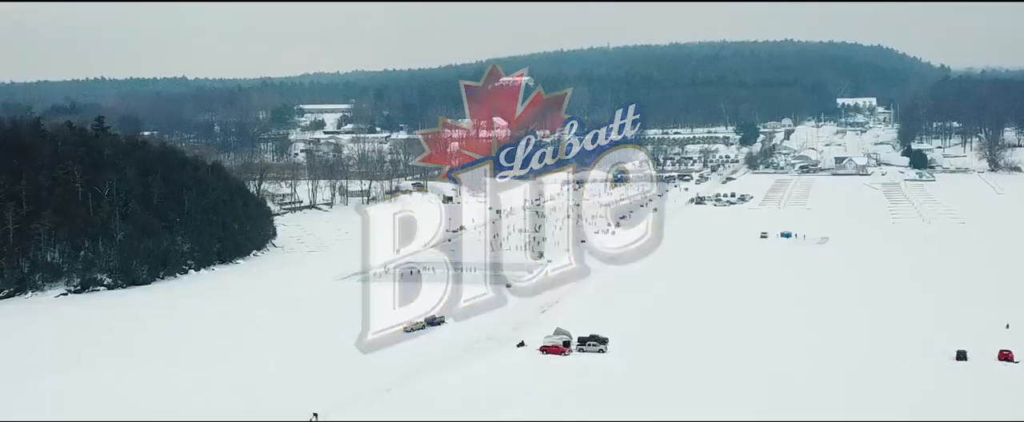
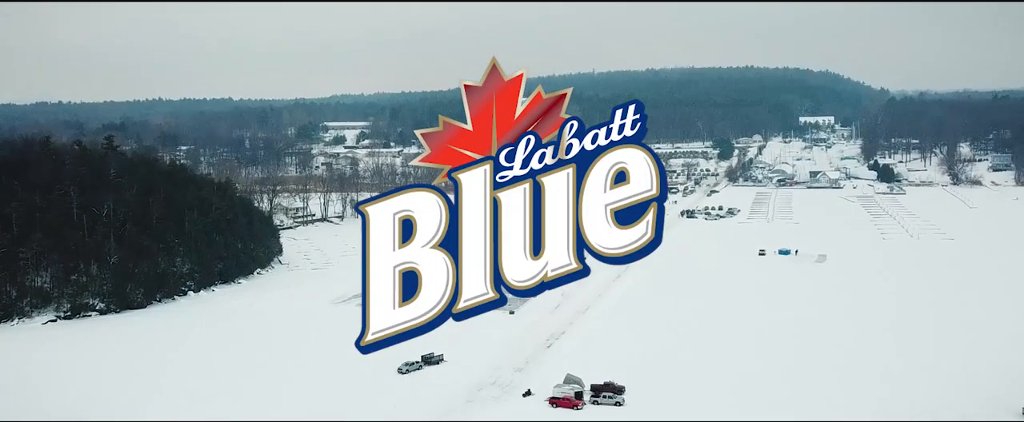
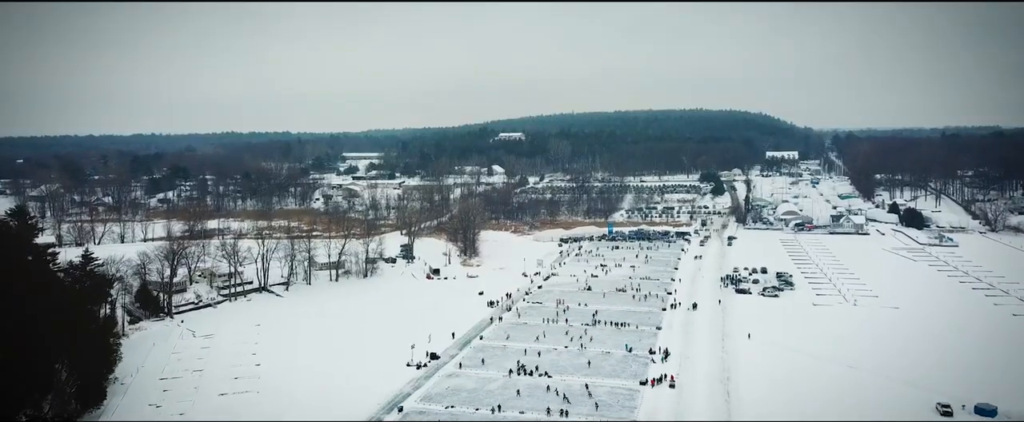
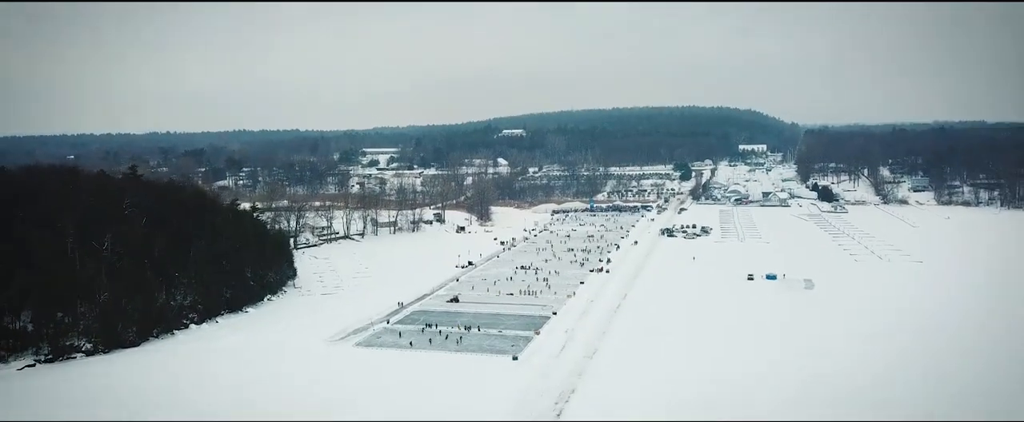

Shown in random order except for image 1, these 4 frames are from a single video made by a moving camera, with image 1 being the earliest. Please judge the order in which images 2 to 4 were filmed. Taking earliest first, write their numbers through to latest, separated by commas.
2, 4, 3
